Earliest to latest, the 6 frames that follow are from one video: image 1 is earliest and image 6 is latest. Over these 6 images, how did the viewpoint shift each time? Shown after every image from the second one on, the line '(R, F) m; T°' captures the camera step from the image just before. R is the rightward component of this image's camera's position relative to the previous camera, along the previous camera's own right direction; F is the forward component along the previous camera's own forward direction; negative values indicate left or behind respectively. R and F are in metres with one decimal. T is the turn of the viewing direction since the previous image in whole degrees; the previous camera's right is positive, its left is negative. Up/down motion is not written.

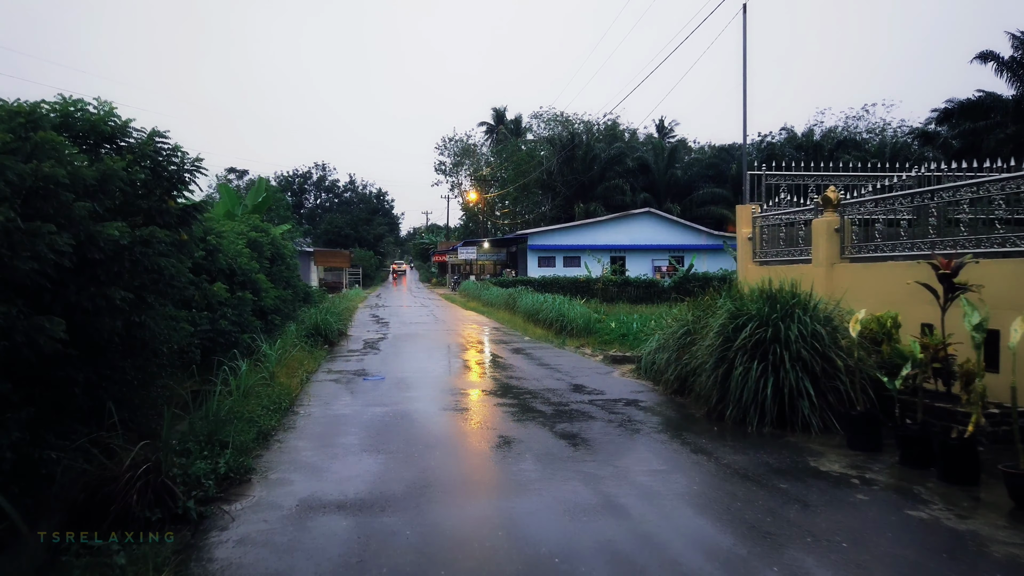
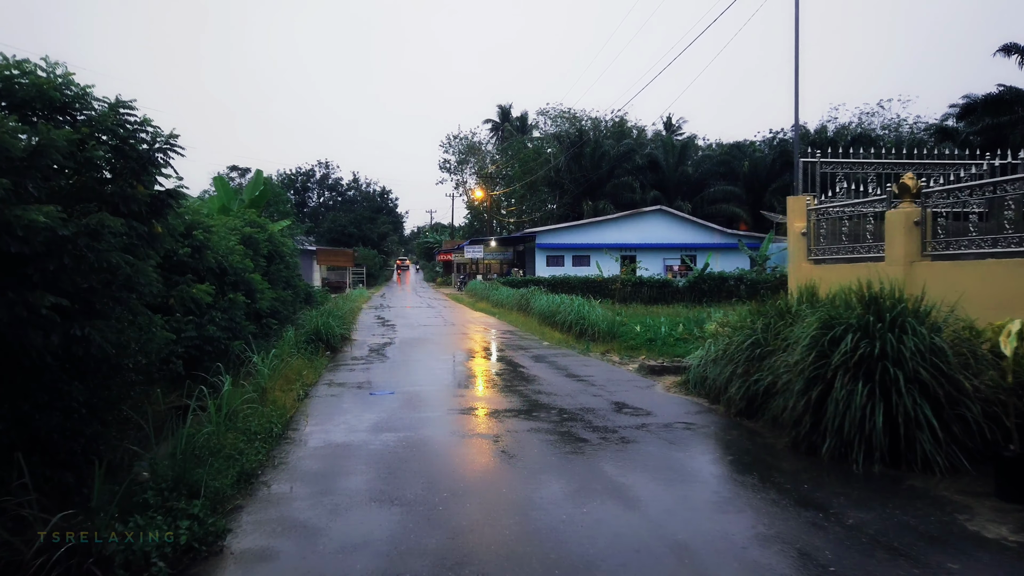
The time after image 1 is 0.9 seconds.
(-0.3, +1.2) m; 0°
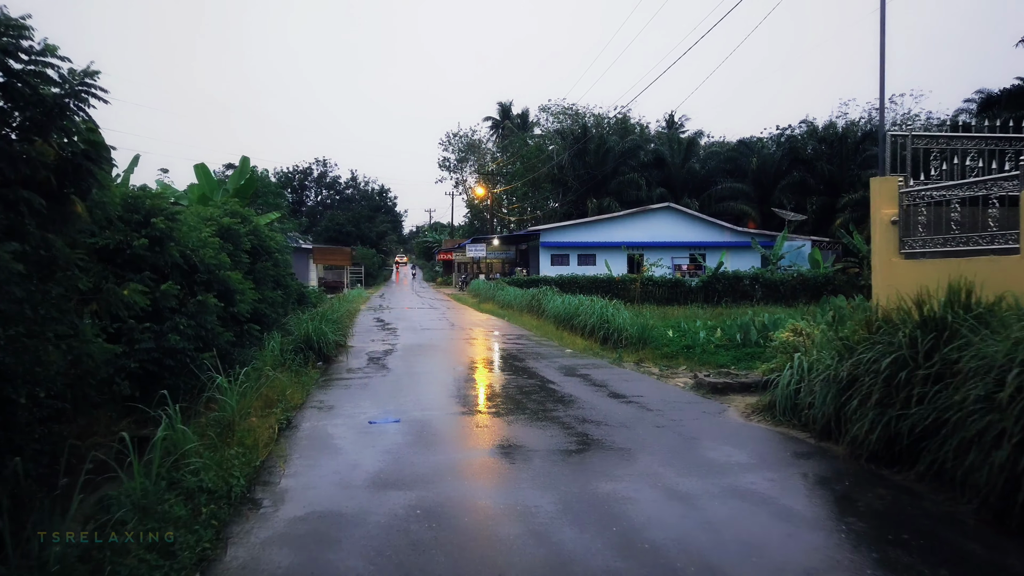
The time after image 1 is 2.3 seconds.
(-0.4, +1.8) m; 0°
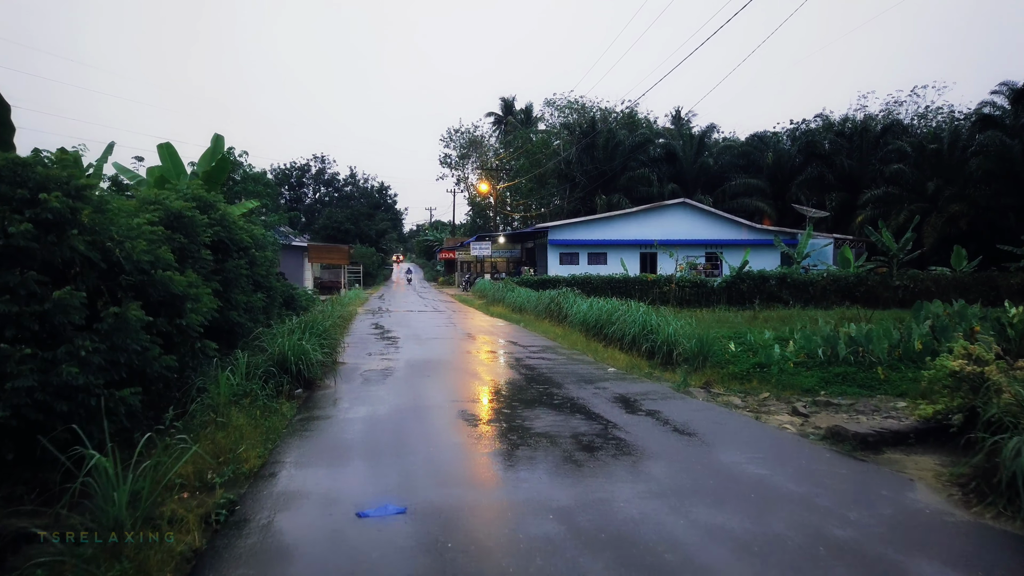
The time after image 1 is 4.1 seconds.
(-0.4, +2.5) m; 0°
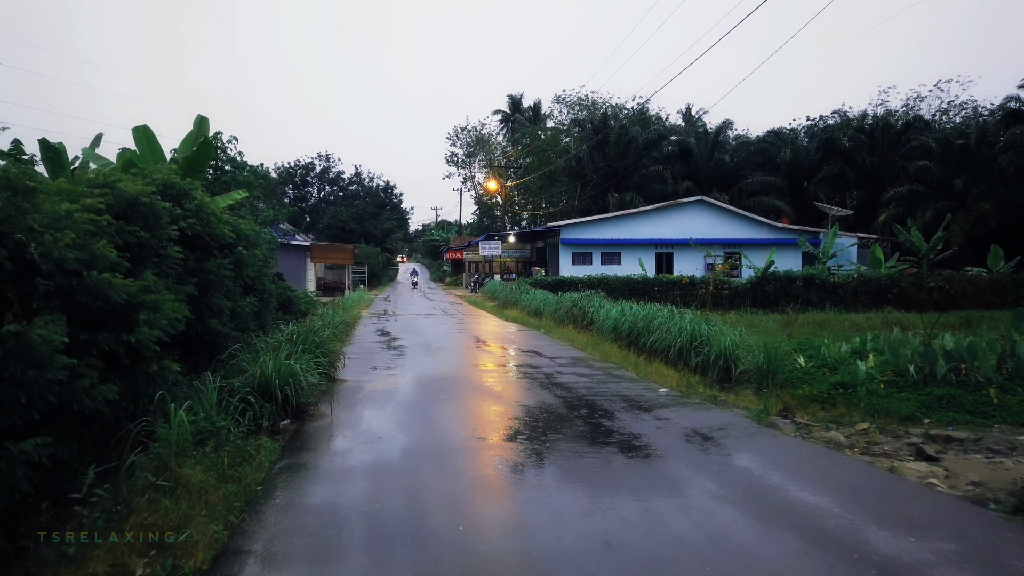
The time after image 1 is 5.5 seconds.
(-0.3, +1.7) m; 0°
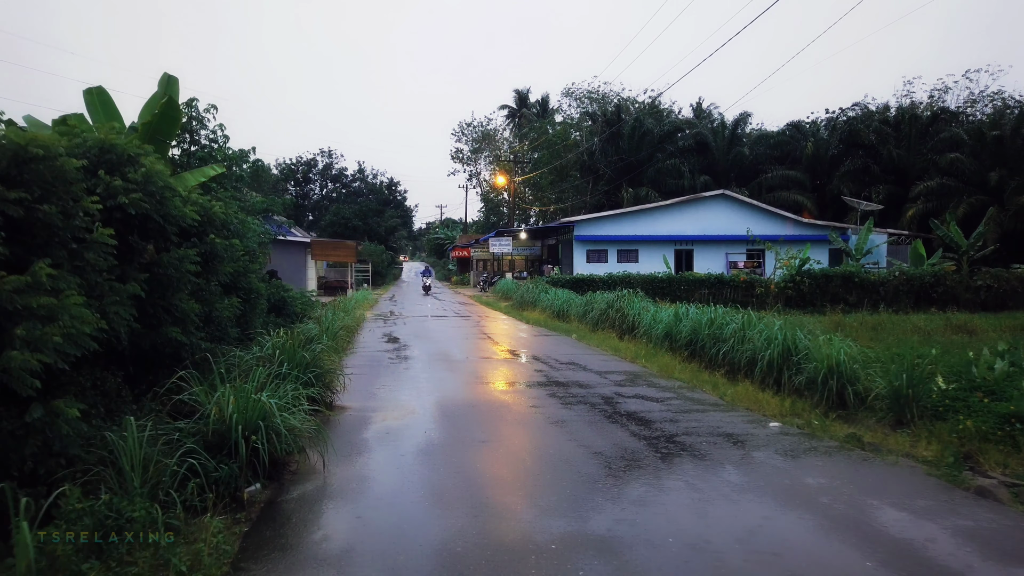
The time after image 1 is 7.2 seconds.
(-0.5, +2.2) m; 0°
